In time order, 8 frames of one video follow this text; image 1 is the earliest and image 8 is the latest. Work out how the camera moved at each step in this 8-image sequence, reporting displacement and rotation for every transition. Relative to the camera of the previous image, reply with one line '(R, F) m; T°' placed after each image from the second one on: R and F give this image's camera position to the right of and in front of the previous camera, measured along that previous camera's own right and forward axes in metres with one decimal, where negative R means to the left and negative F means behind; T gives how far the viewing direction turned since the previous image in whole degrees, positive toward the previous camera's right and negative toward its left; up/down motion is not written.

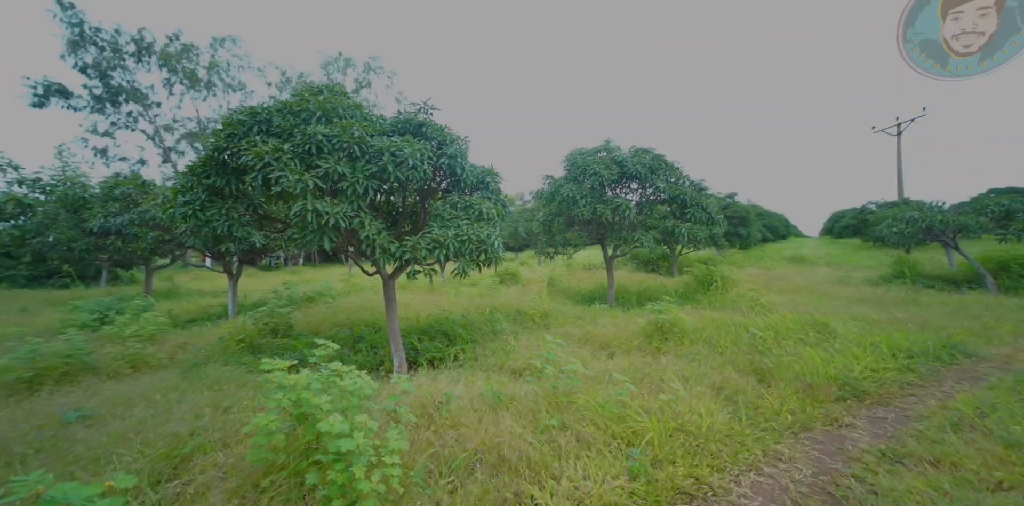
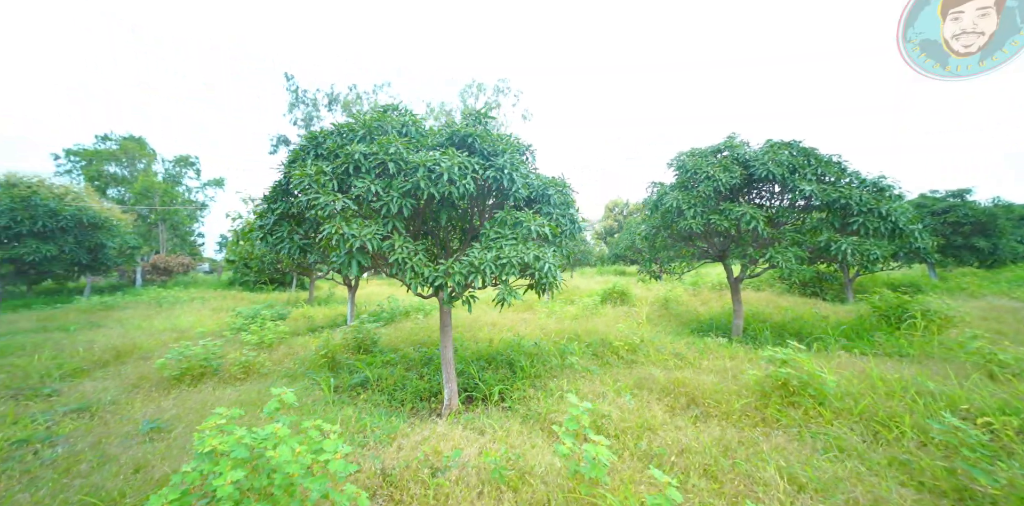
(+0.9, +1.0) m; -21°
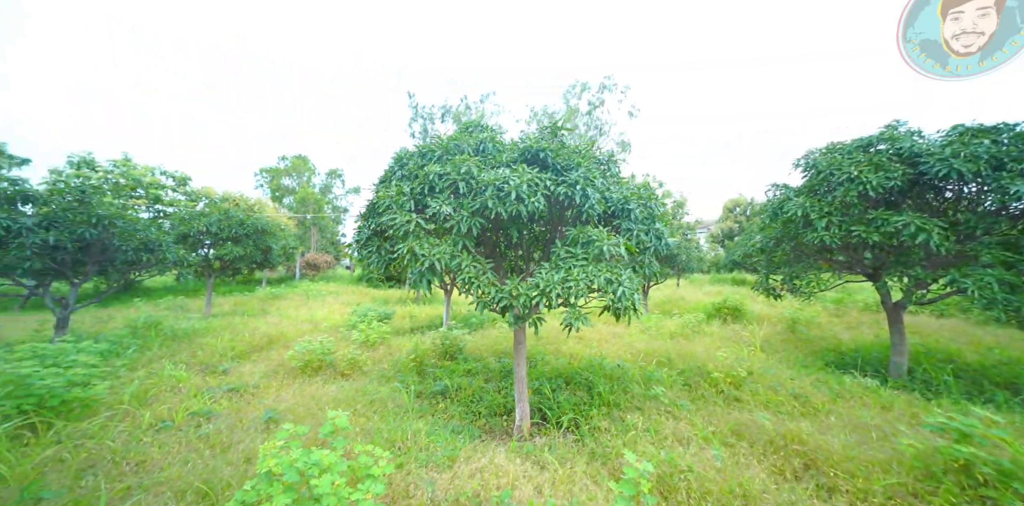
(+0.4, +0.3) m; -15°
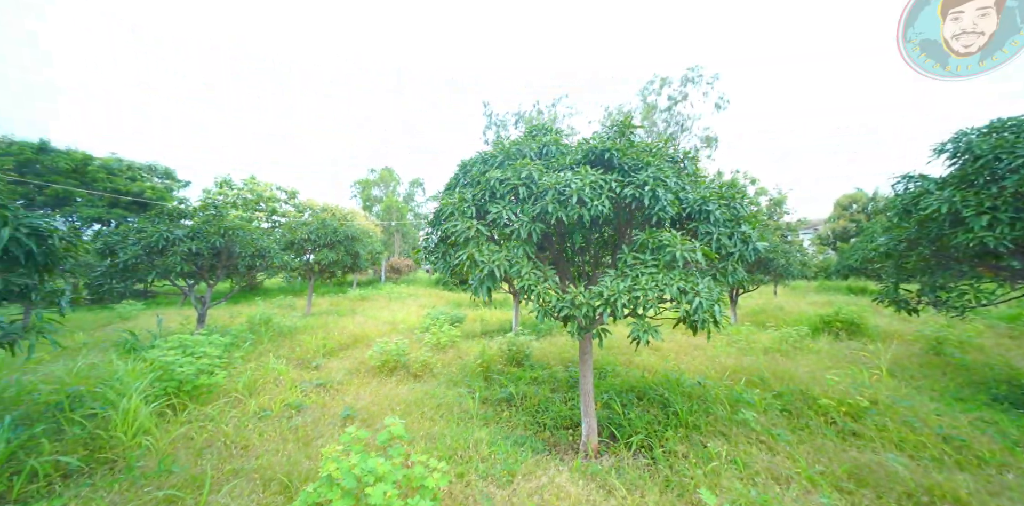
(+0.1, +0.2) m; -10°
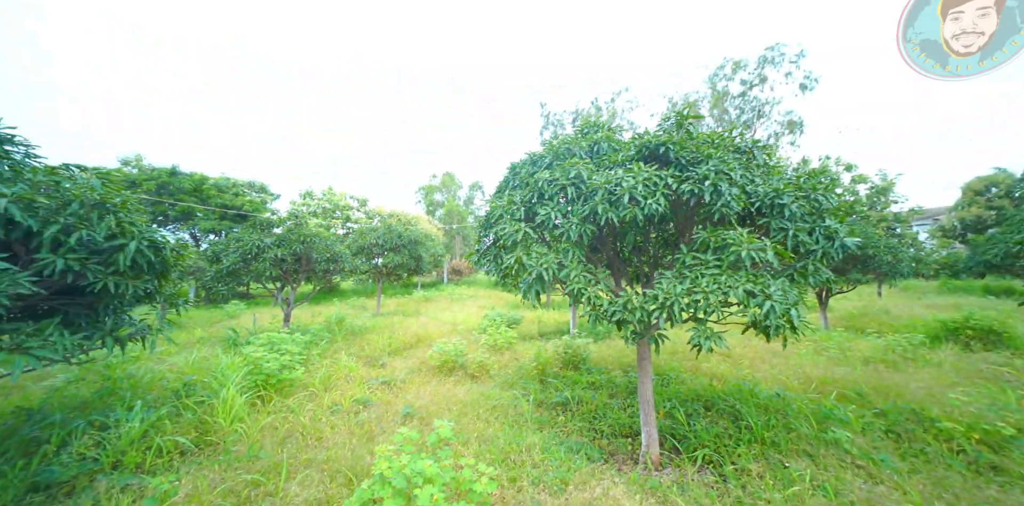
(+0.1, +0.1) m; -8°
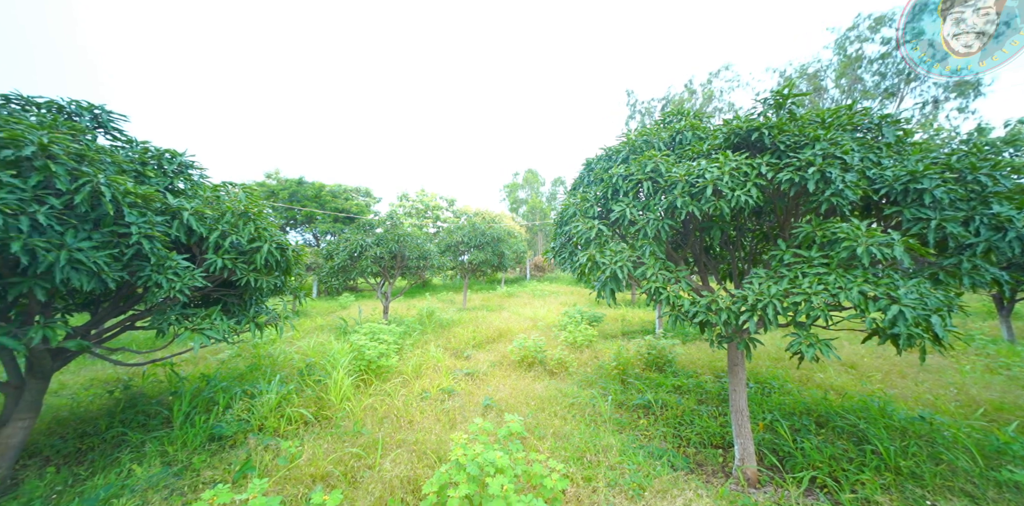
(+0.1, 0.0) m; -11°
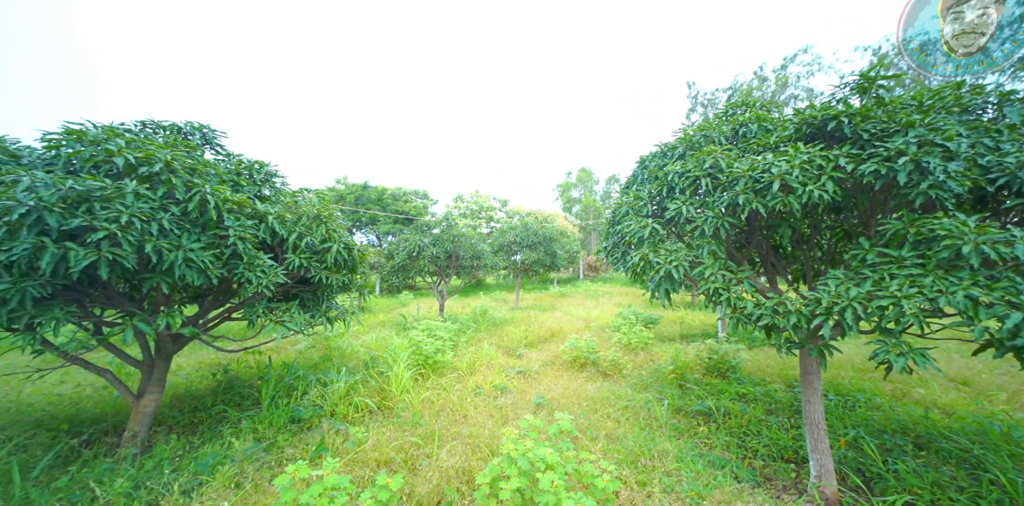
(0.0, 0.0) m; -7°
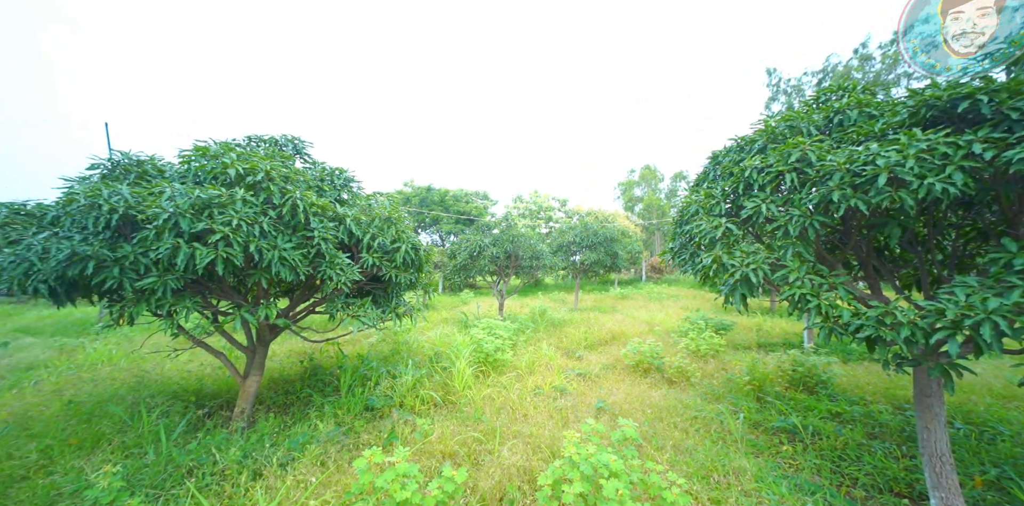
(0.0, 0.0) m; -8°
